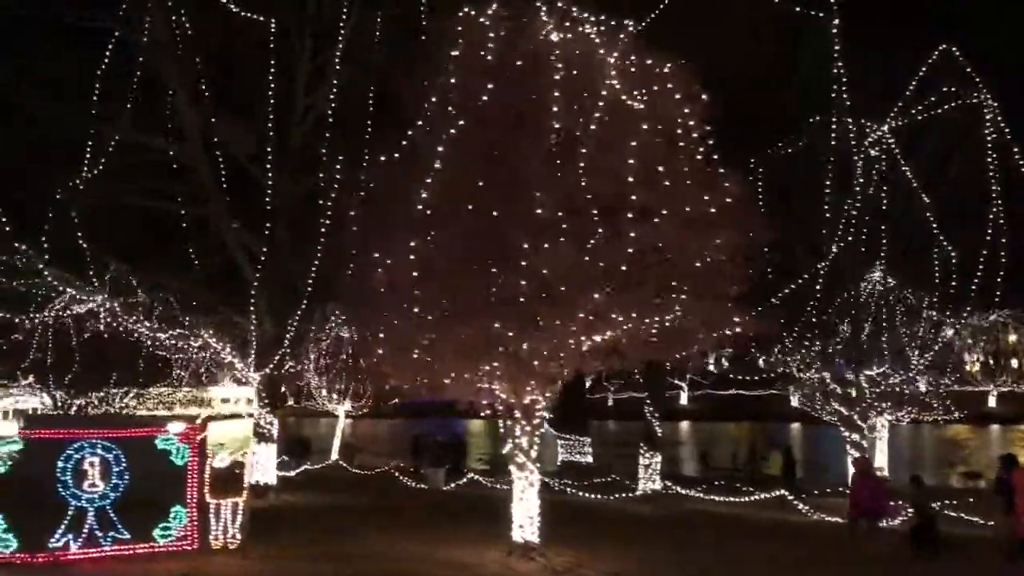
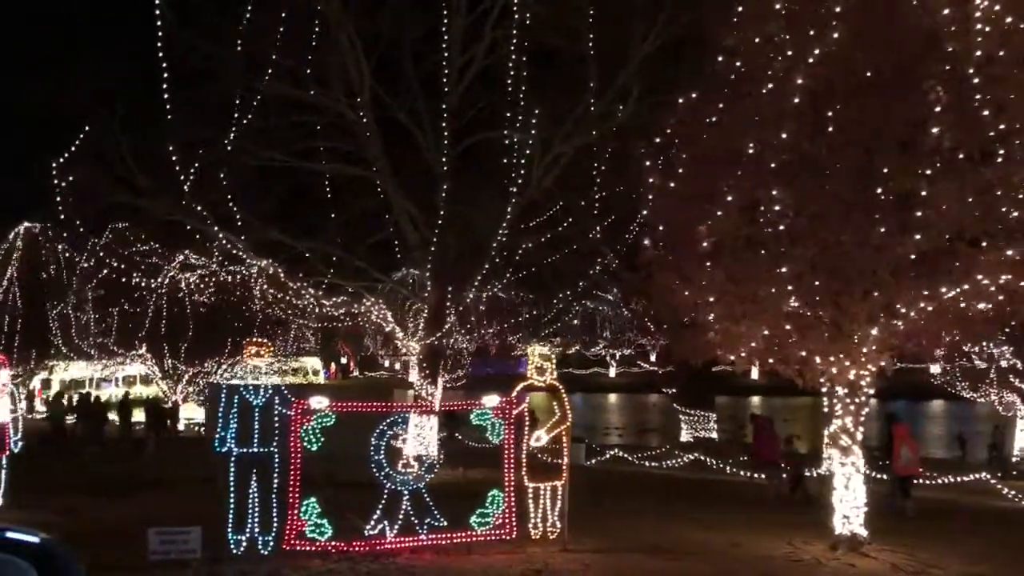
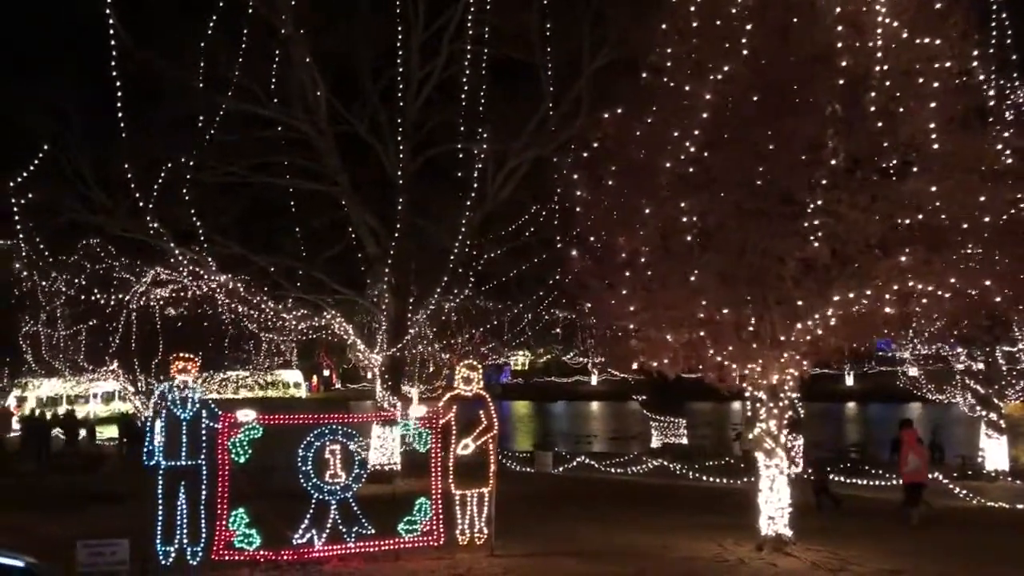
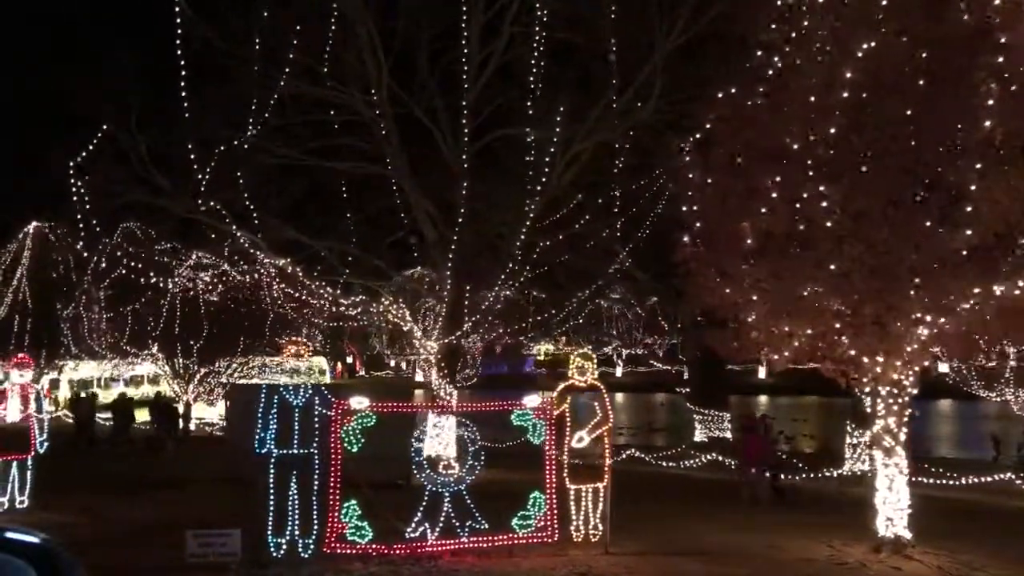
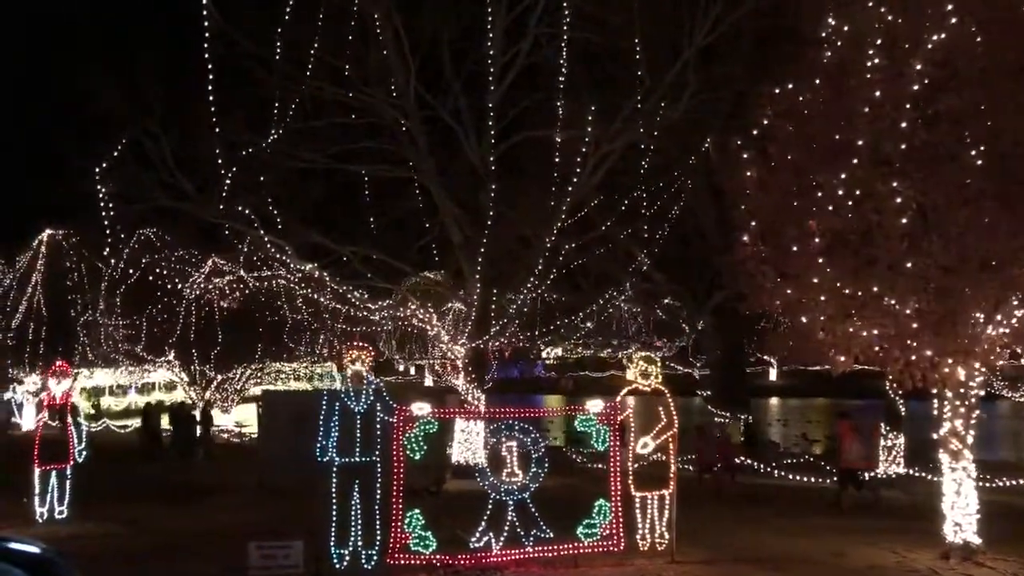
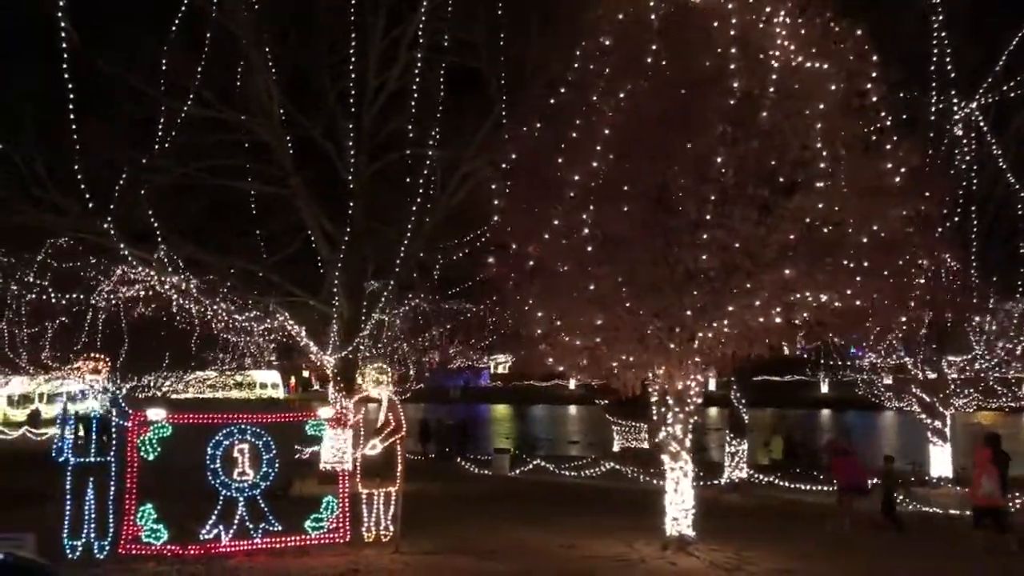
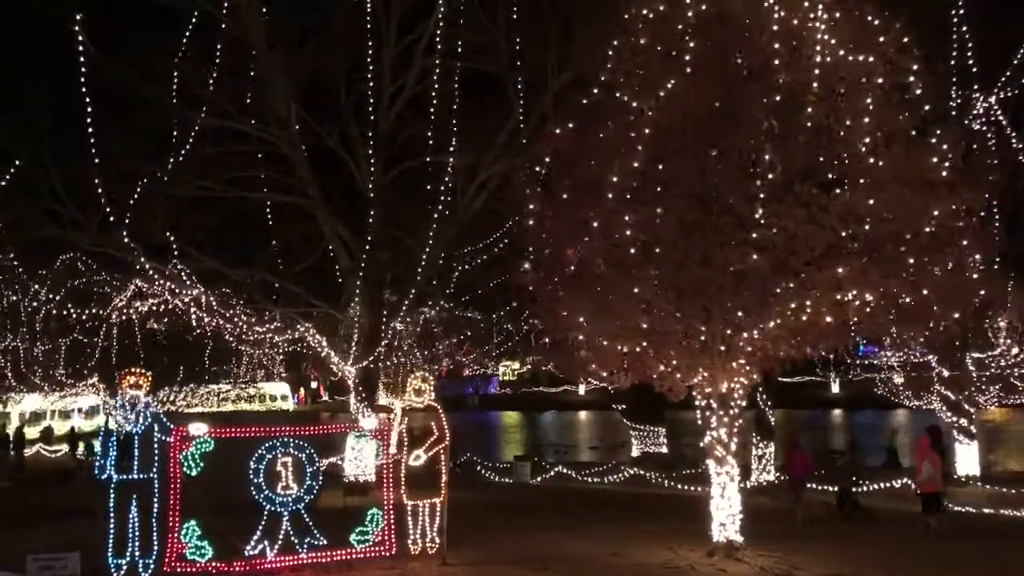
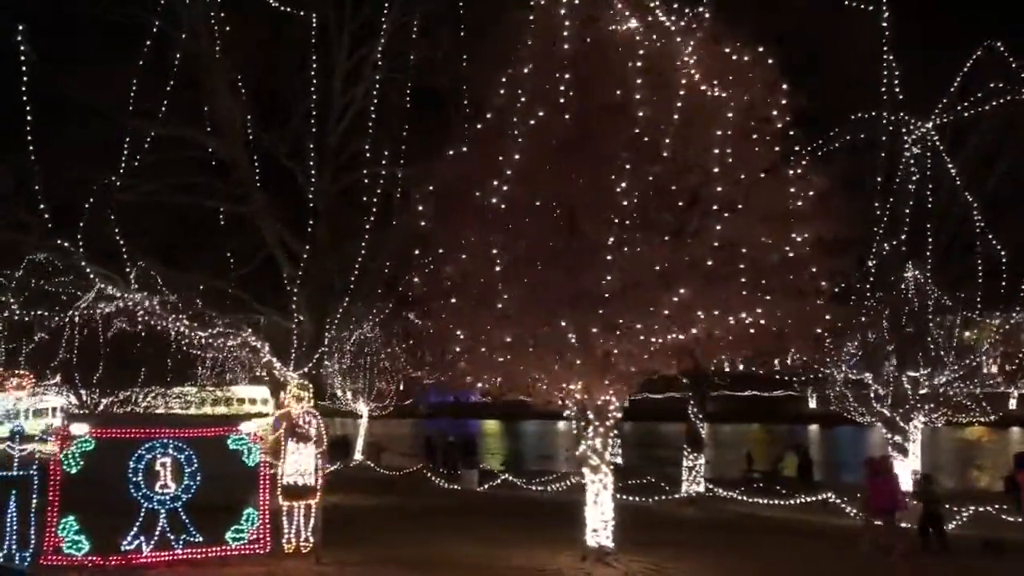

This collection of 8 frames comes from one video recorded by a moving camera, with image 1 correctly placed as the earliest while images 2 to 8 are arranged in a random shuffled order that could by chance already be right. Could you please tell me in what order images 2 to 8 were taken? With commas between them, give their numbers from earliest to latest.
8, 6, 7, 3, 2, 4, 5
